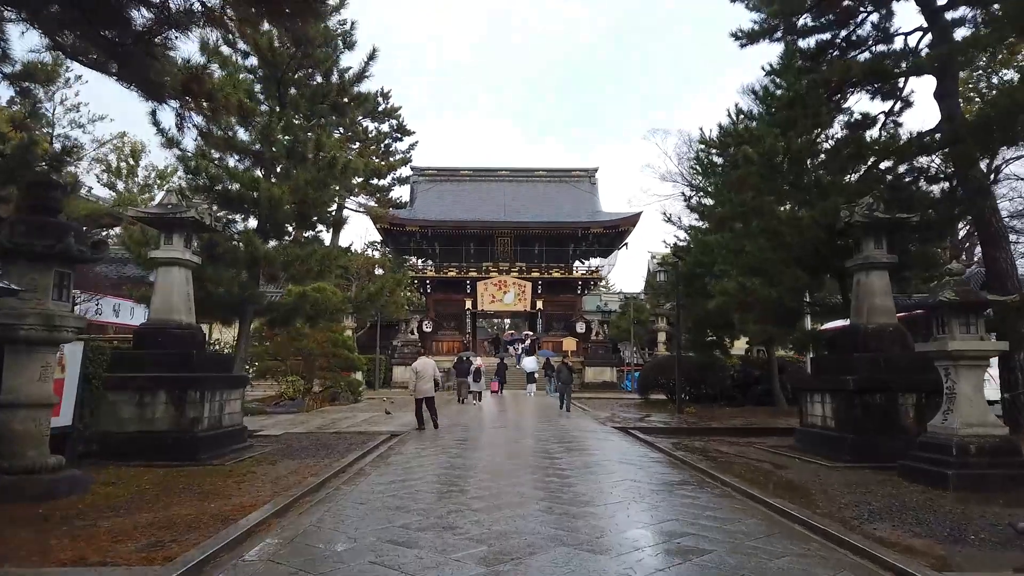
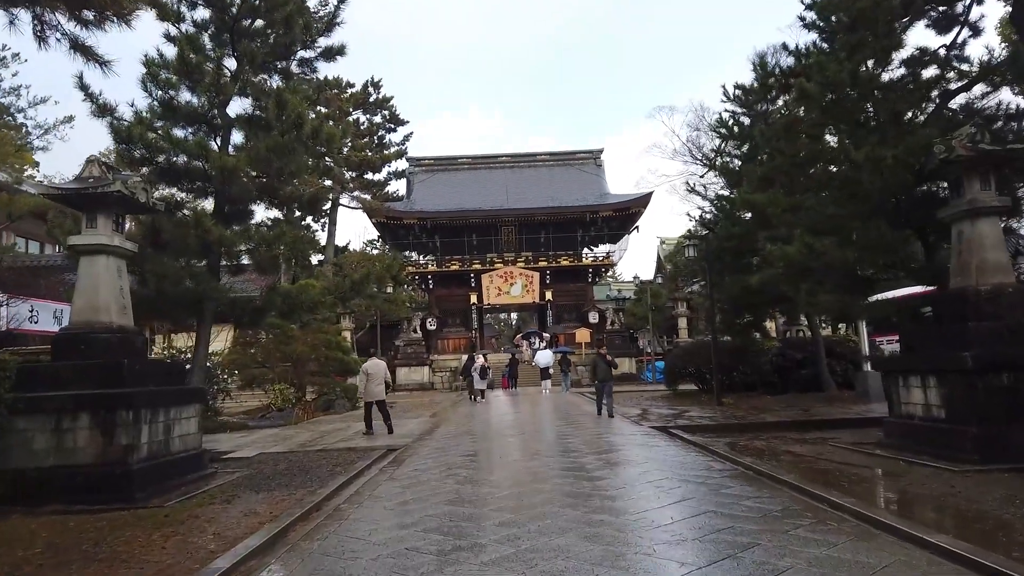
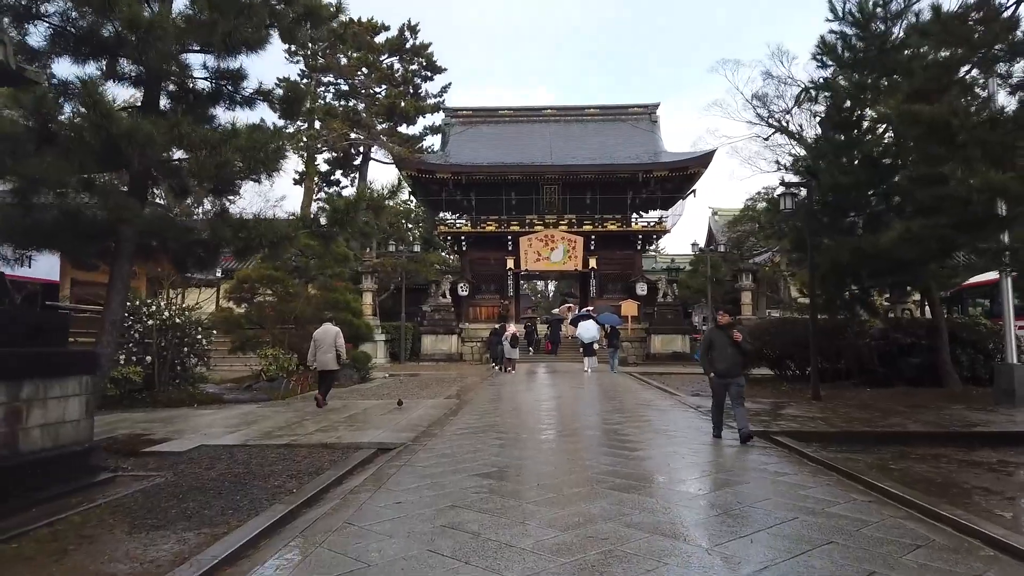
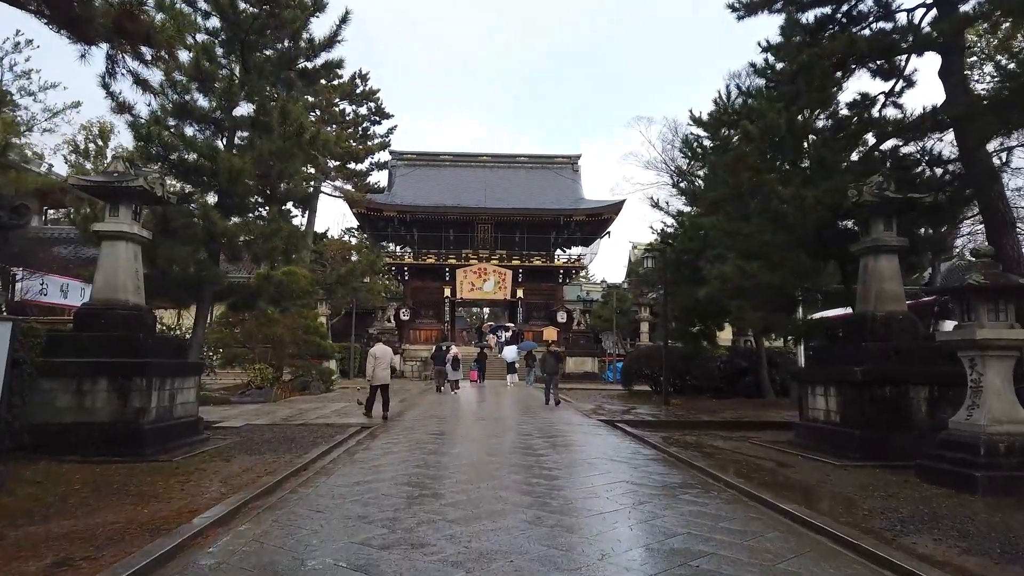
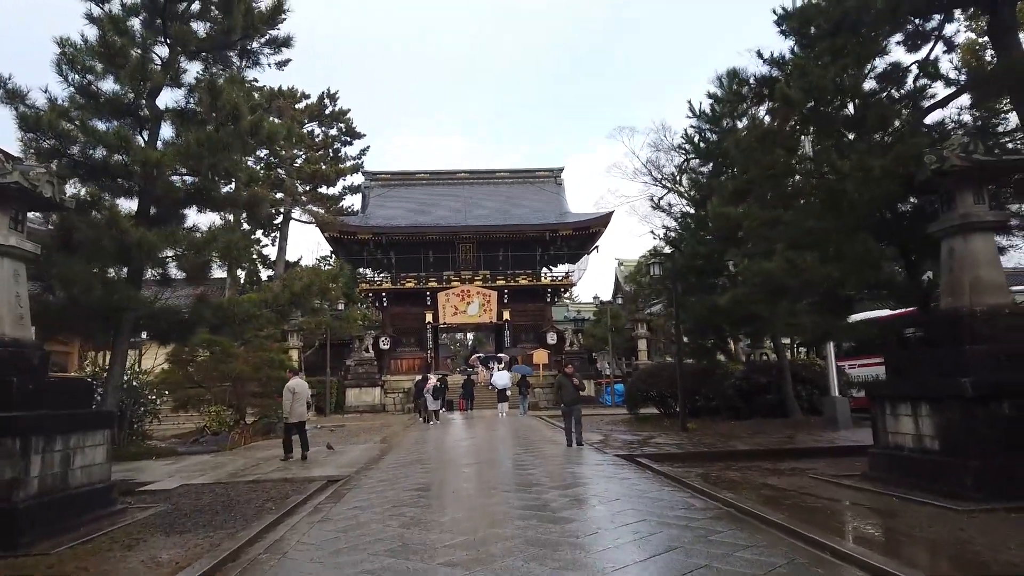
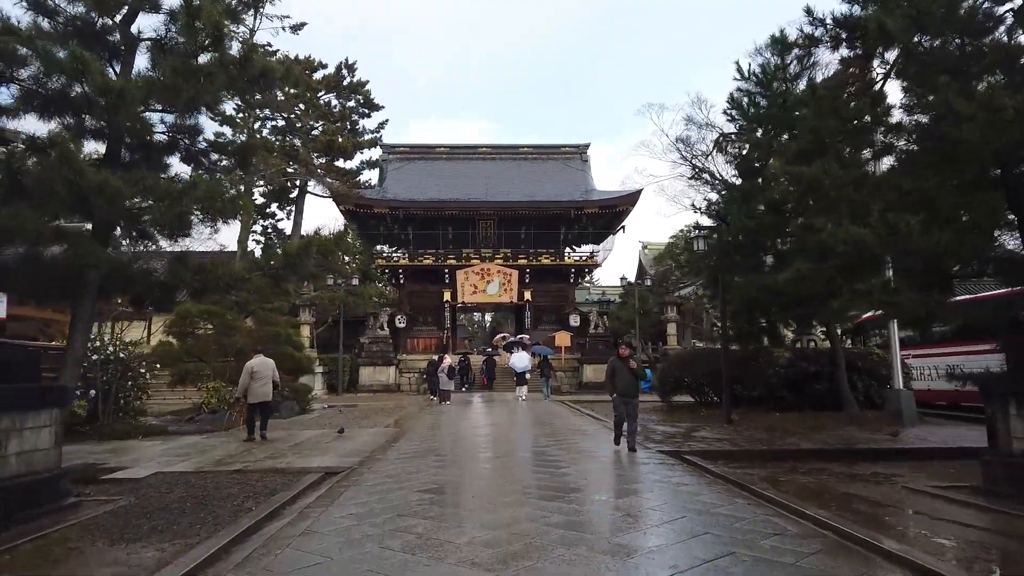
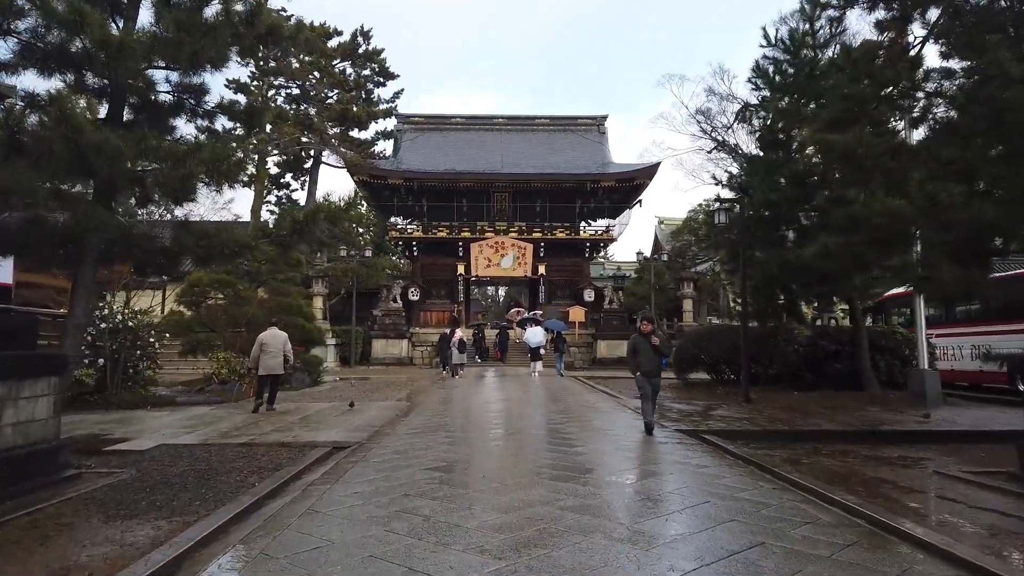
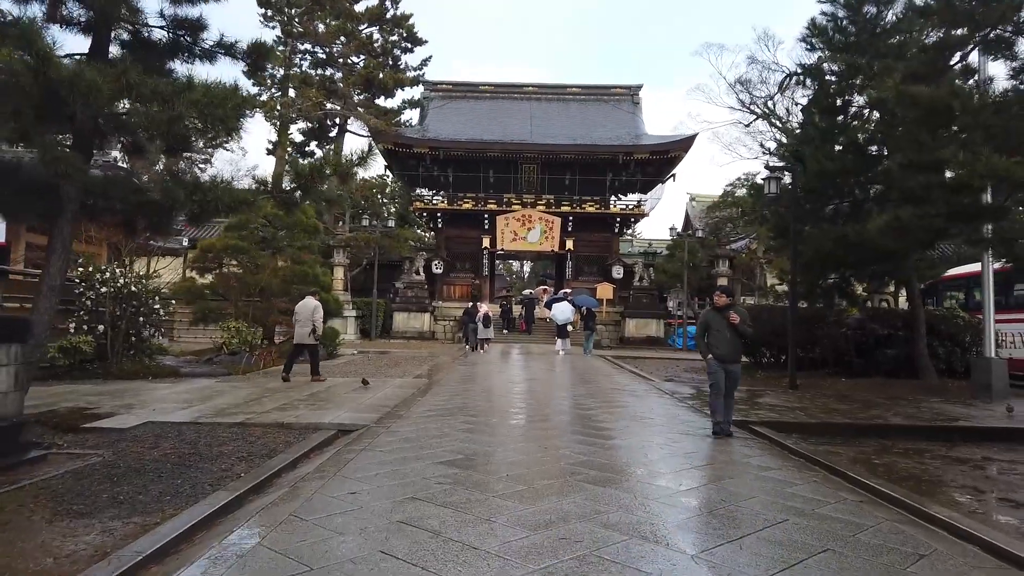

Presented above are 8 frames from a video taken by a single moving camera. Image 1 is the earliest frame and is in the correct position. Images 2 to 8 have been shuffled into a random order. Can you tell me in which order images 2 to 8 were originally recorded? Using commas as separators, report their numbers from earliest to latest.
4, 2, 5, 6, 7, 3, 8
